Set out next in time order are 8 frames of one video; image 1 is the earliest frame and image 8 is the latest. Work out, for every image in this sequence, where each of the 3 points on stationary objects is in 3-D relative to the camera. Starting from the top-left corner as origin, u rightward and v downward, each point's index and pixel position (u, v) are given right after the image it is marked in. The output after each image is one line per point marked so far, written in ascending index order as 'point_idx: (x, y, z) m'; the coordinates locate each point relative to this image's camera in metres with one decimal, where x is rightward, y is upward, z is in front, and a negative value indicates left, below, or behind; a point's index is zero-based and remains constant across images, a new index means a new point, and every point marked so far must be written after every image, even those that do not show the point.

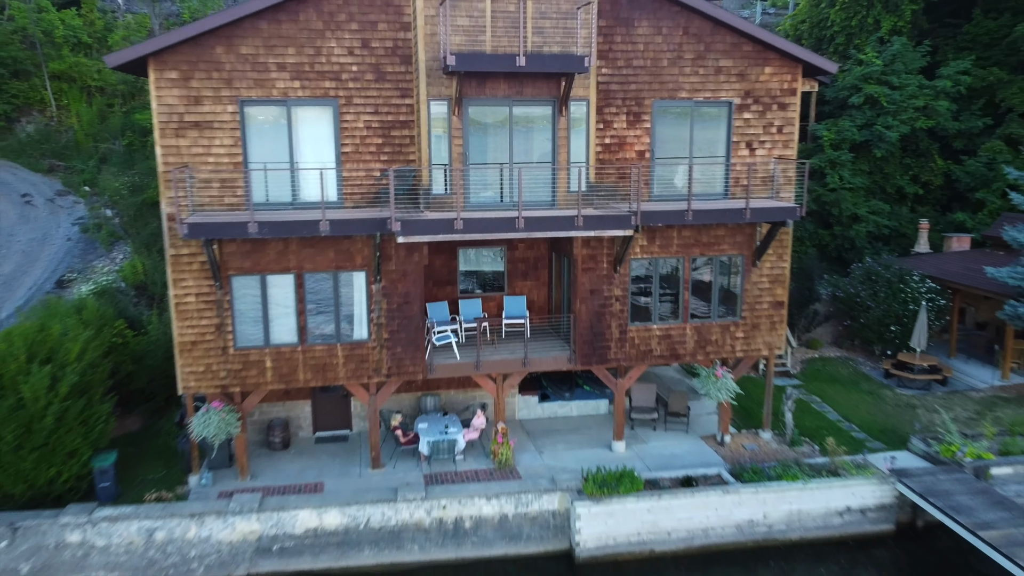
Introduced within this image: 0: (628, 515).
0: (+1.4, -2.8, +12.1) m
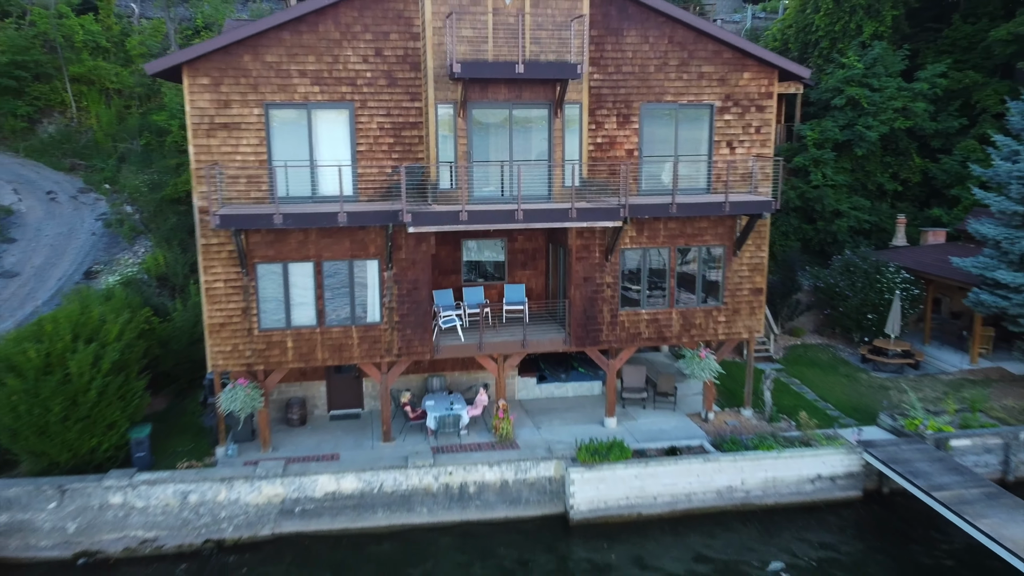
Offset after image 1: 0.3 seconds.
0: (+1.4, -2.6, +13.2) m
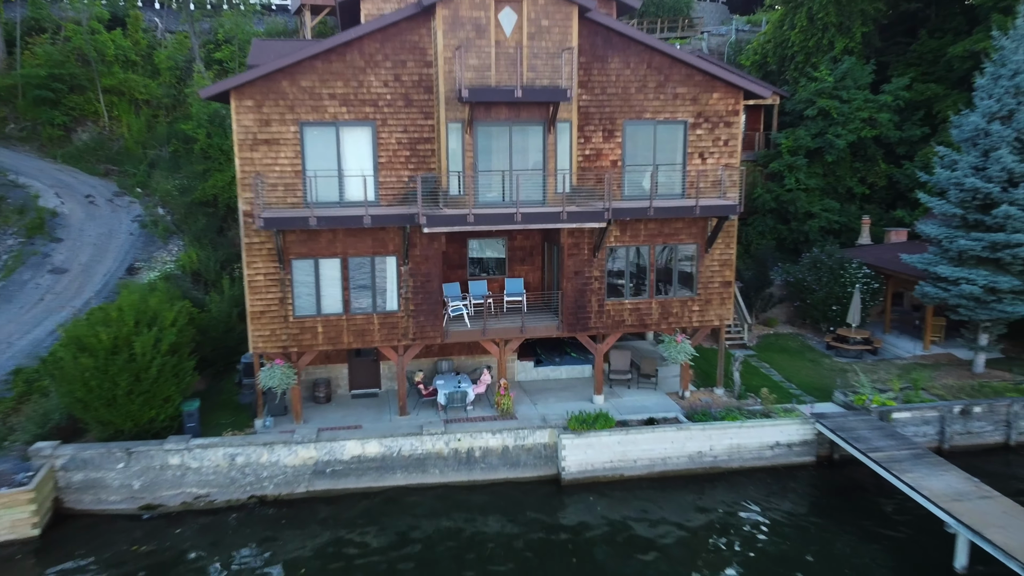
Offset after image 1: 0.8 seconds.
0: (+1.4, -2.5, +15.4) m
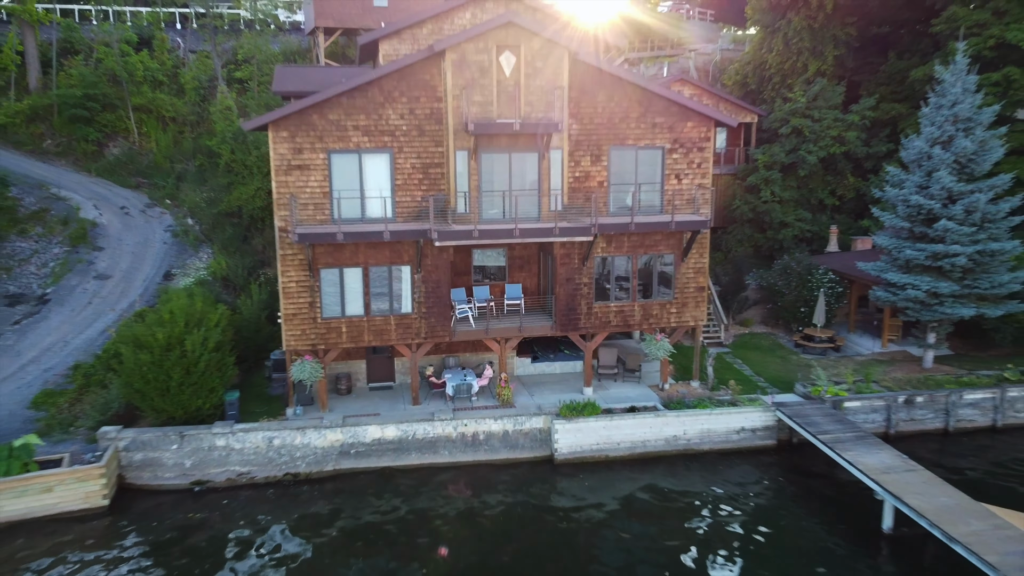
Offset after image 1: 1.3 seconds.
0: (+1.4, -2.6, +17.7) m
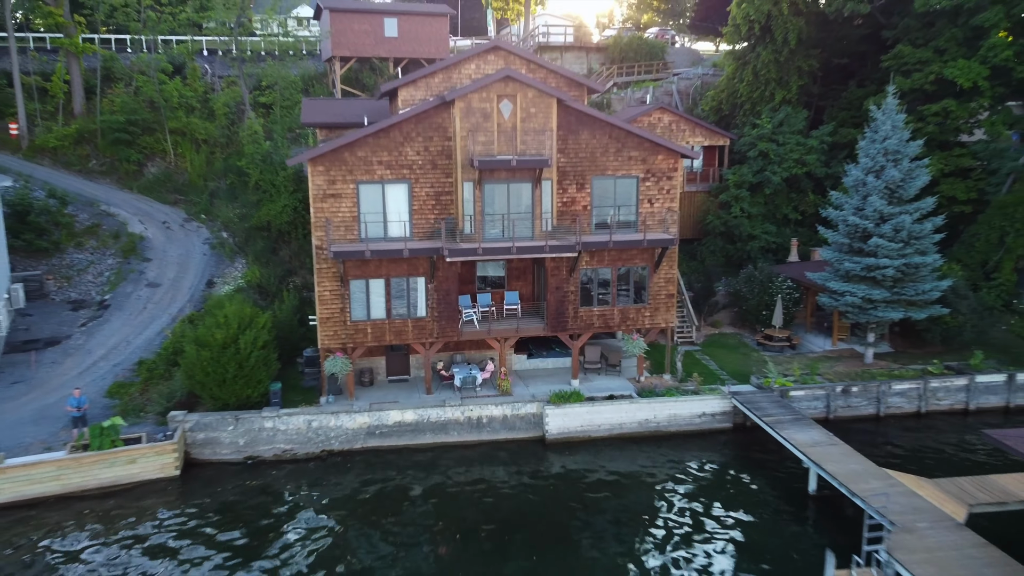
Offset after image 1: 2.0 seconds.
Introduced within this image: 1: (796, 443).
0: (+1.4, -2.7, +21.2) m
1: (+5.4, -2.9, +18.5) m
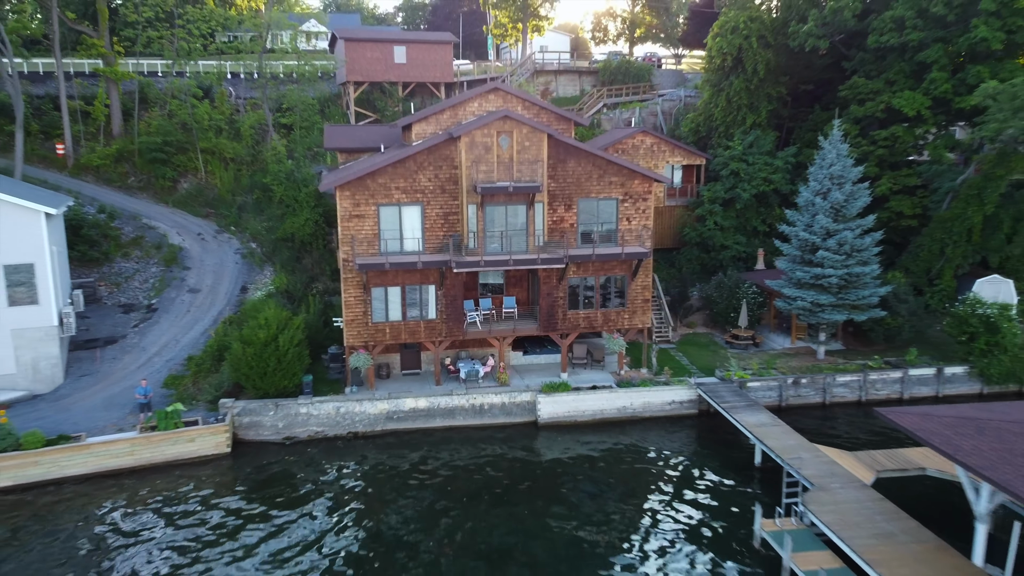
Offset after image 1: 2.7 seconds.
0: (+1.3, -2.9, +24.9) m
1: (+5.3, -3.1, +22.2) m
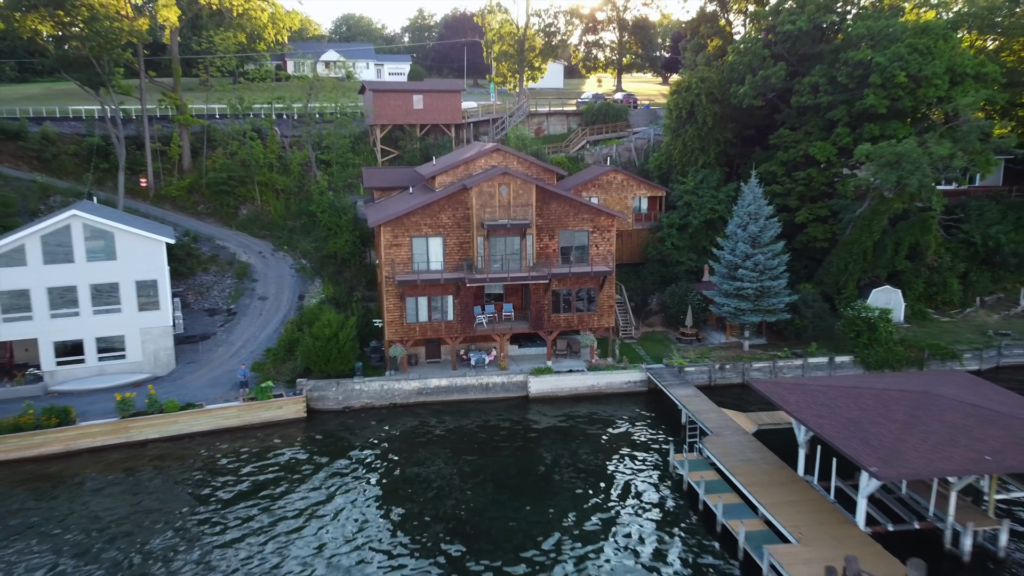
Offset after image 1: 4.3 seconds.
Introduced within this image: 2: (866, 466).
0: (+1.2, -3.2, +33.7) m
1: (+5.2, -3.4, +31.0) m
2: (+6.8, -3.4, +19.0) m
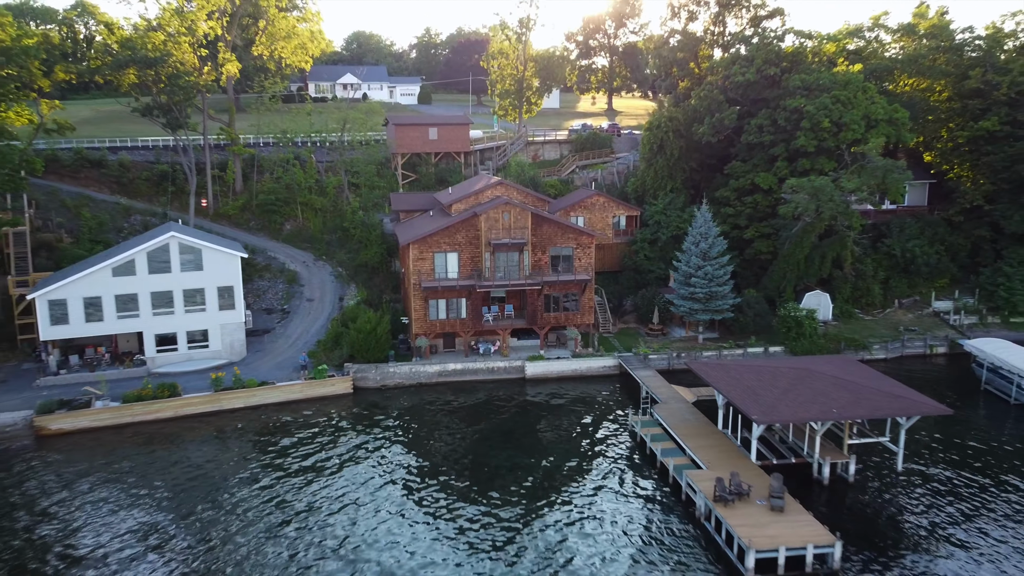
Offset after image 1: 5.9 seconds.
0: (+1.2, -3.4, +42.8) m
1: (+5.2, -3.6, +40.2) m
2: (+6.8, -3.7, +28.1) m
